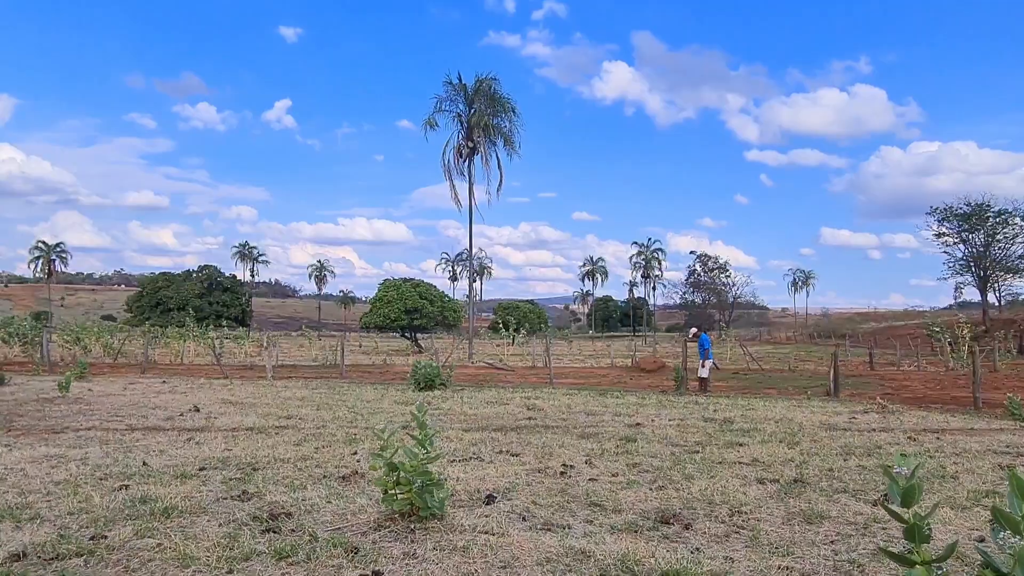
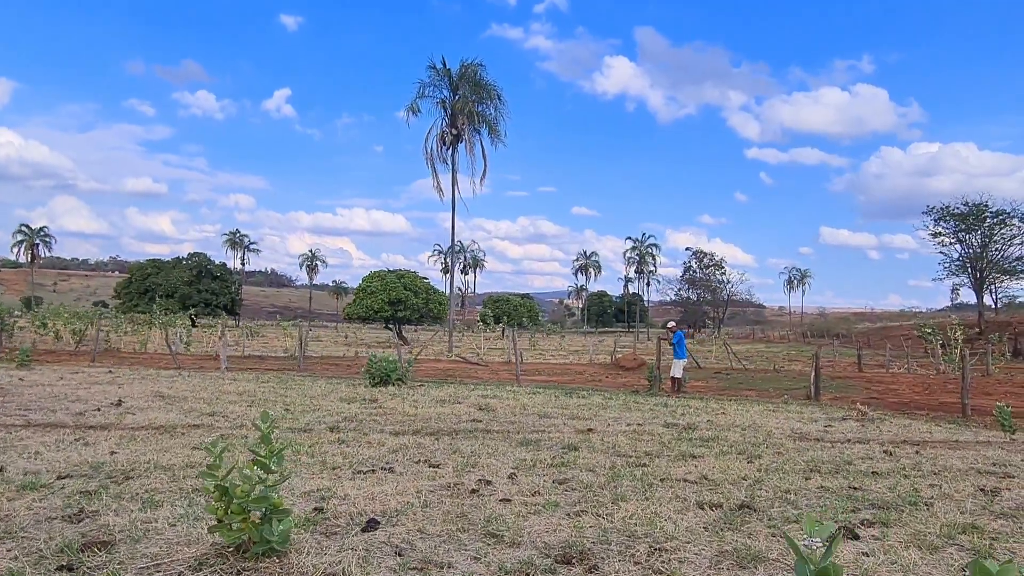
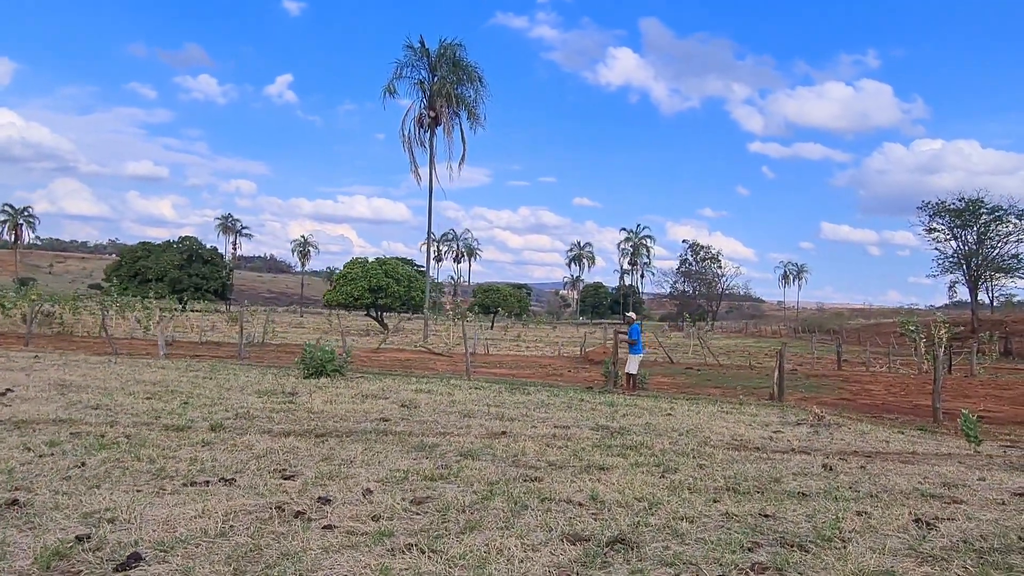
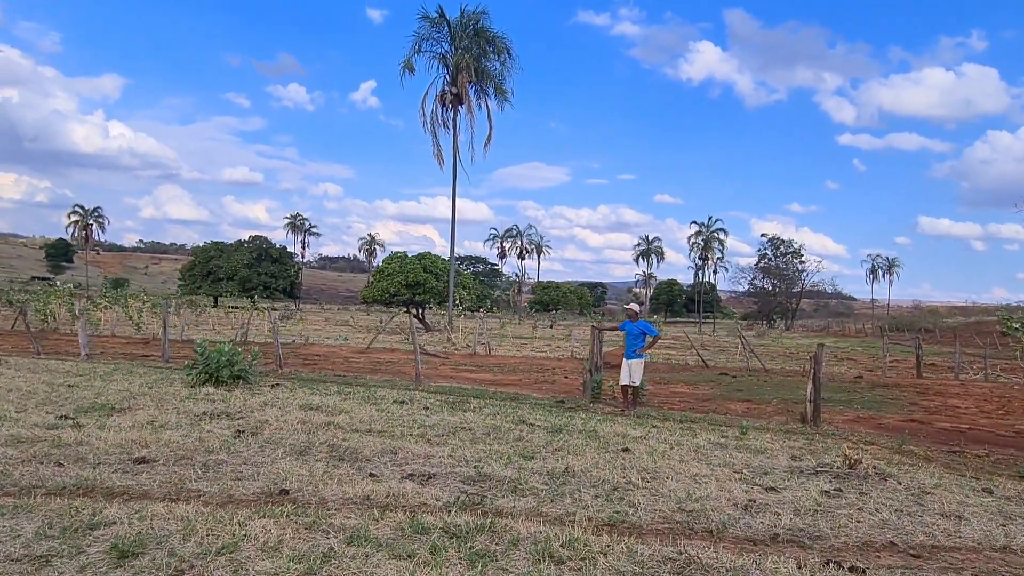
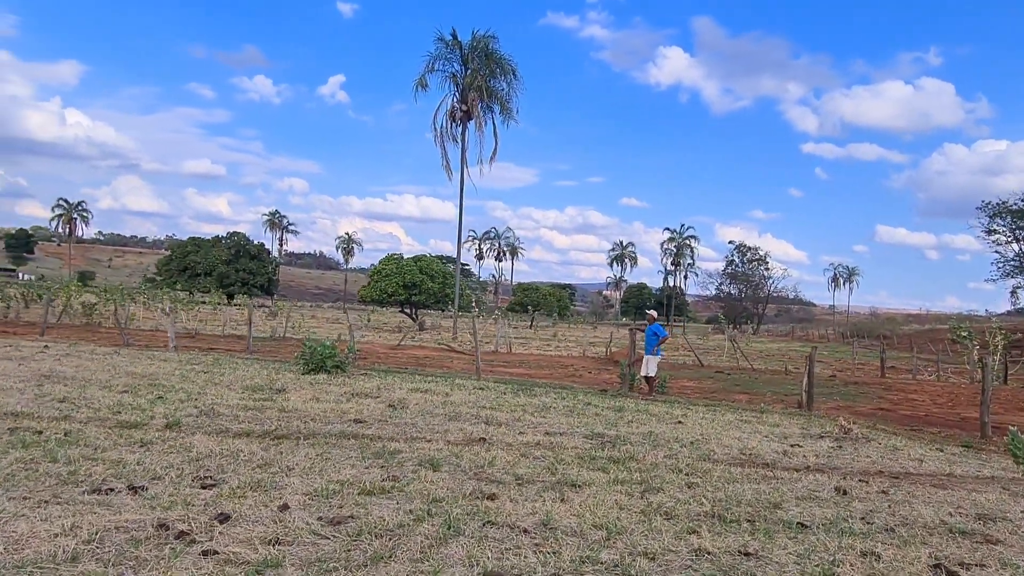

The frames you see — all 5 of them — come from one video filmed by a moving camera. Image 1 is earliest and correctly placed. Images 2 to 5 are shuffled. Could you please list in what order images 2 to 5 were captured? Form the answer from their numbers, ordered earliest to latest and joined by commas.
2, 3, 5, 4
